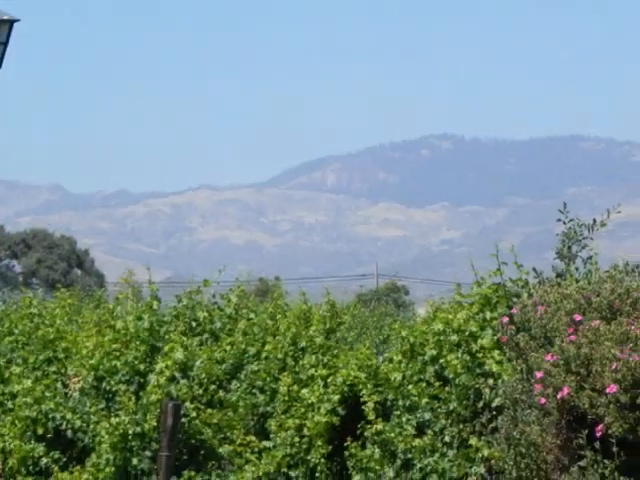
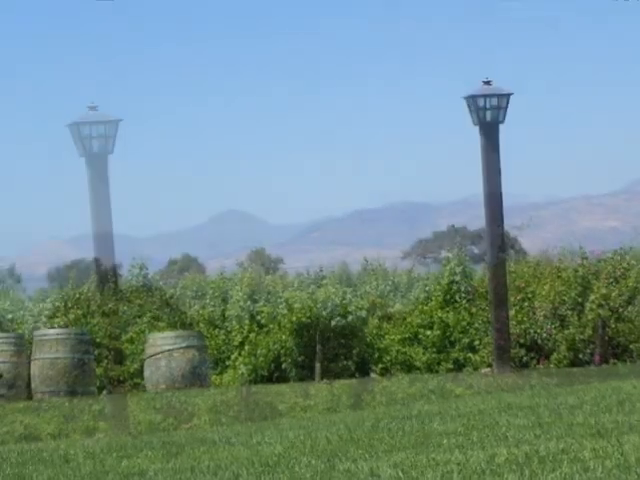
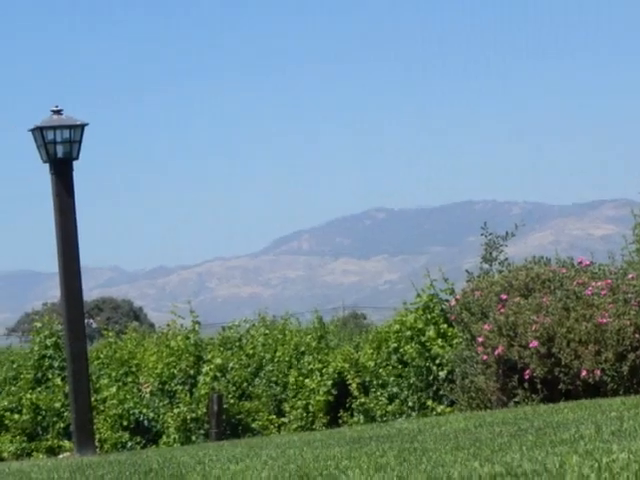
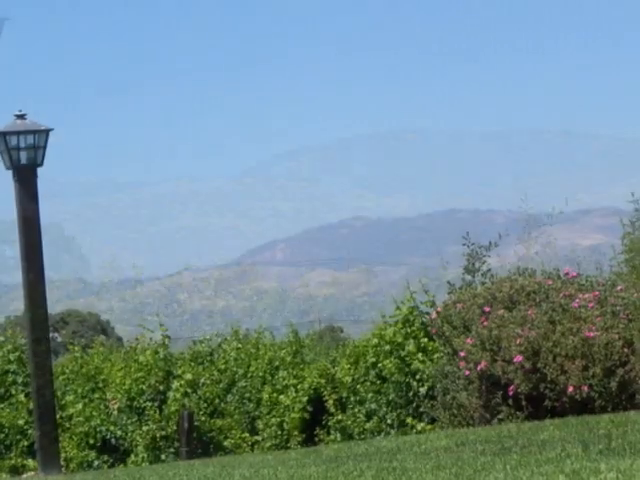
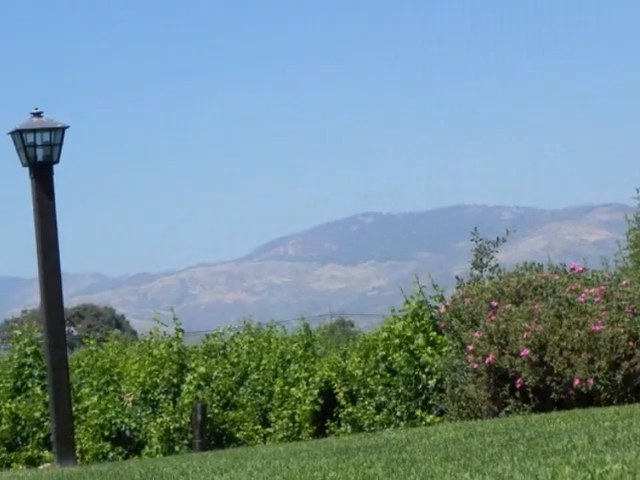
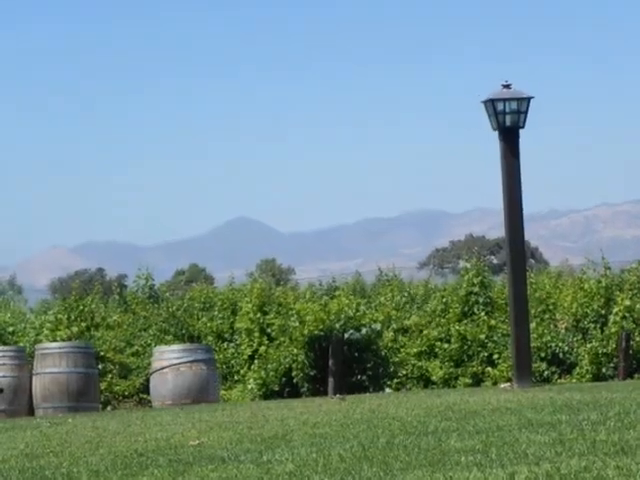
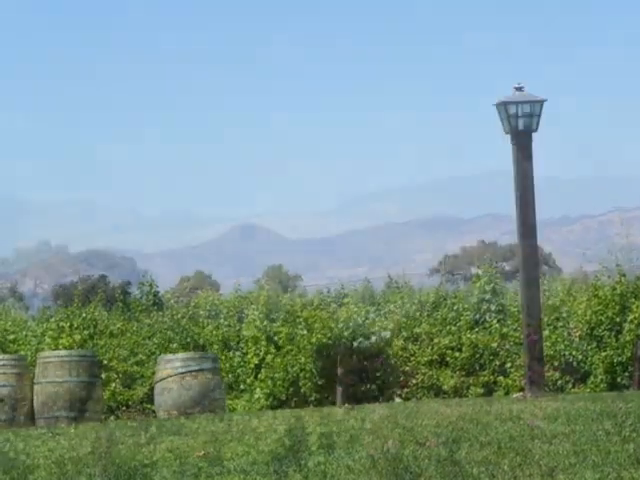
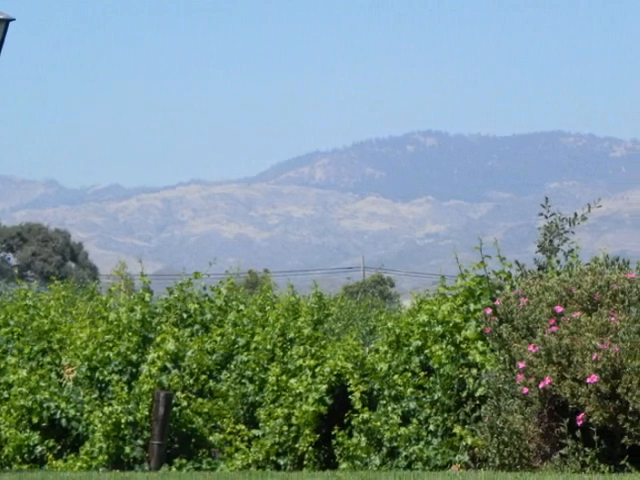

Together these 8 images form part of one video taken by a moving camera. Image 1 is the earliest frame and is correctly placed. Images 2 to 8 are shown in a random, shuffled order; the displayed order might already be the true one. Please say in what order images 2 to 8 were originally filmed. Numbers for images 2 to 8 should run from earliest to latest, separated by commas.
8, 4, 5, 3, 2, 6, 7
